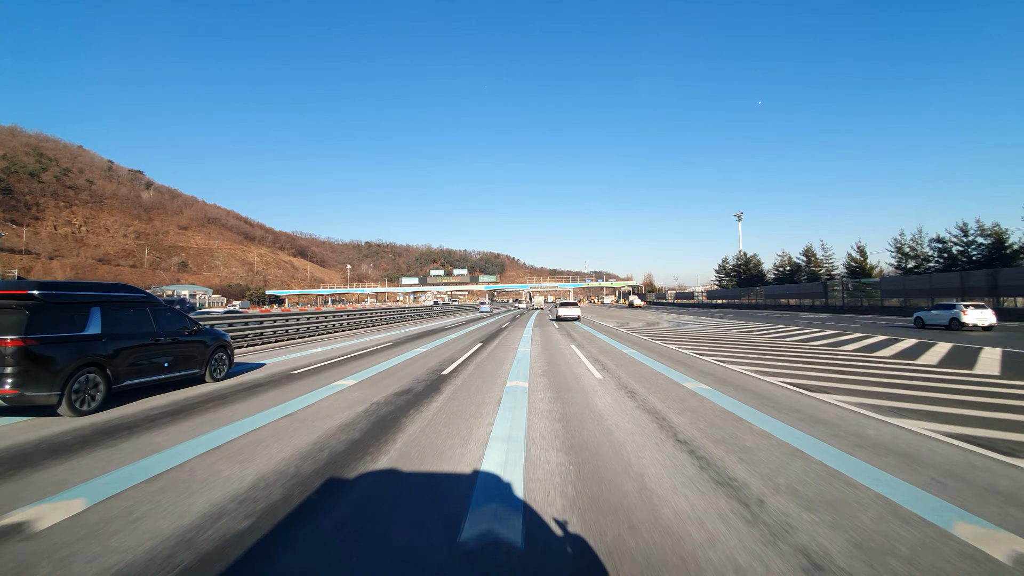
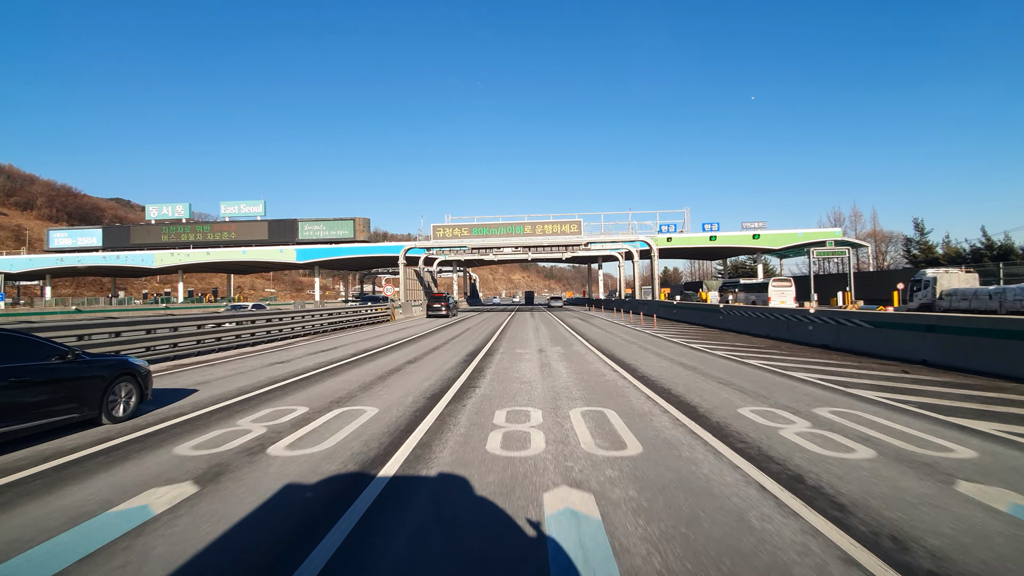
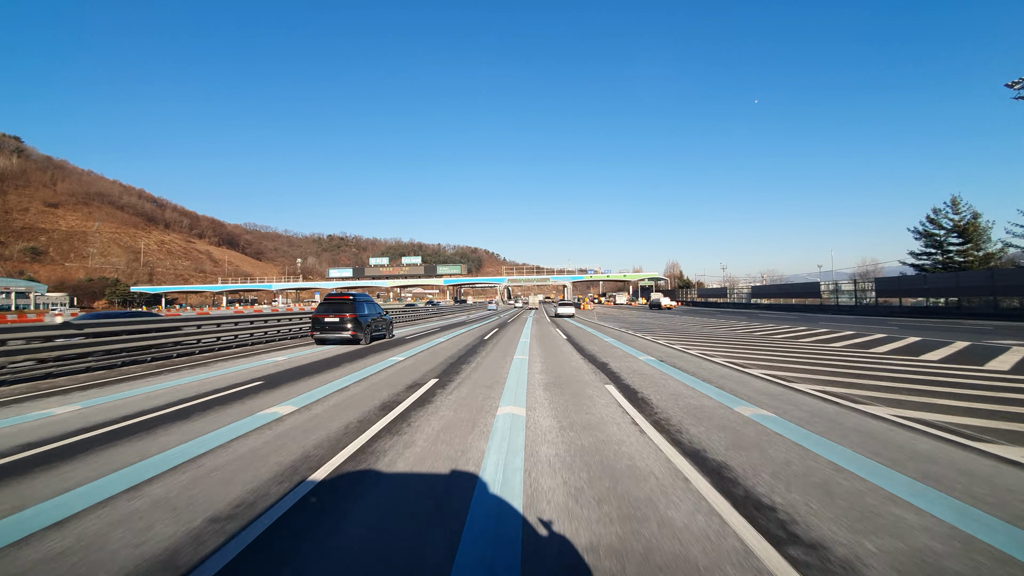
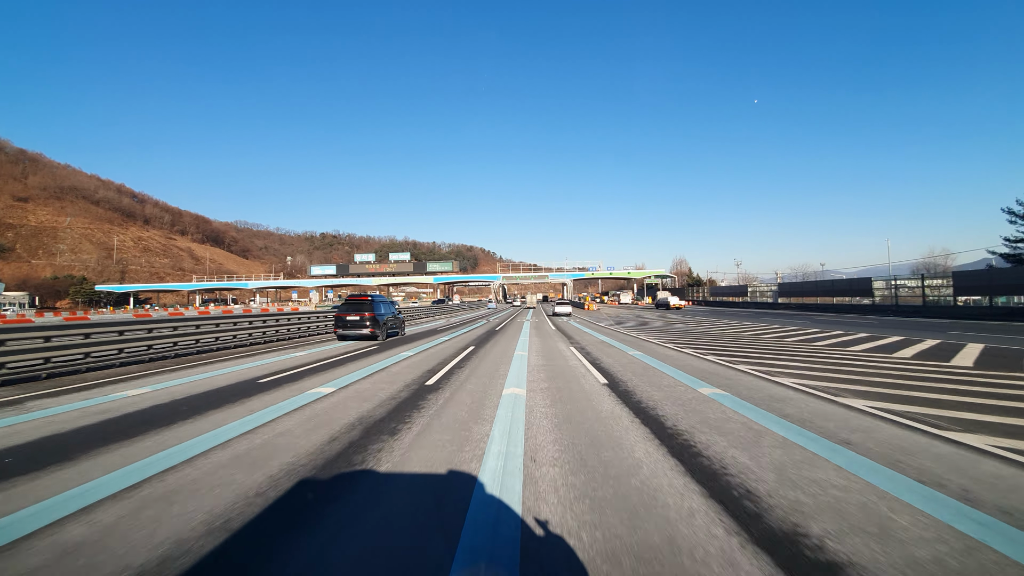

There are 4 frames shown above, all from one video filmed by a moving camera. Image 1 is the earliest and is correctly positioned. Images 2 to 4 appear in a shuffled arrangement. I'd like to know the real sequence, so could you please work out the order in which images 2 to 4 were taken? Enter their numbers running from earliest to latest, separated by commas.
3, 4, 2
